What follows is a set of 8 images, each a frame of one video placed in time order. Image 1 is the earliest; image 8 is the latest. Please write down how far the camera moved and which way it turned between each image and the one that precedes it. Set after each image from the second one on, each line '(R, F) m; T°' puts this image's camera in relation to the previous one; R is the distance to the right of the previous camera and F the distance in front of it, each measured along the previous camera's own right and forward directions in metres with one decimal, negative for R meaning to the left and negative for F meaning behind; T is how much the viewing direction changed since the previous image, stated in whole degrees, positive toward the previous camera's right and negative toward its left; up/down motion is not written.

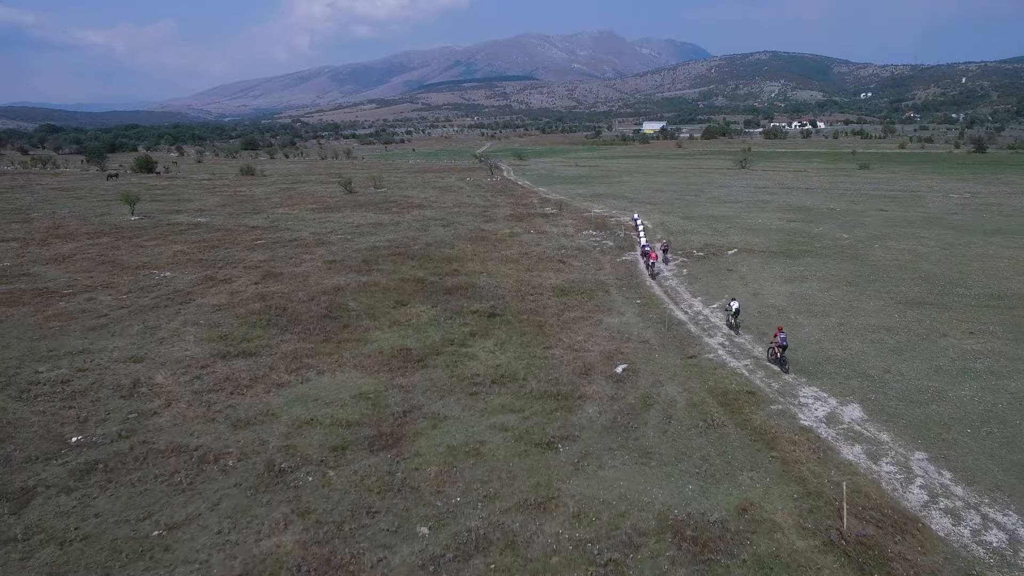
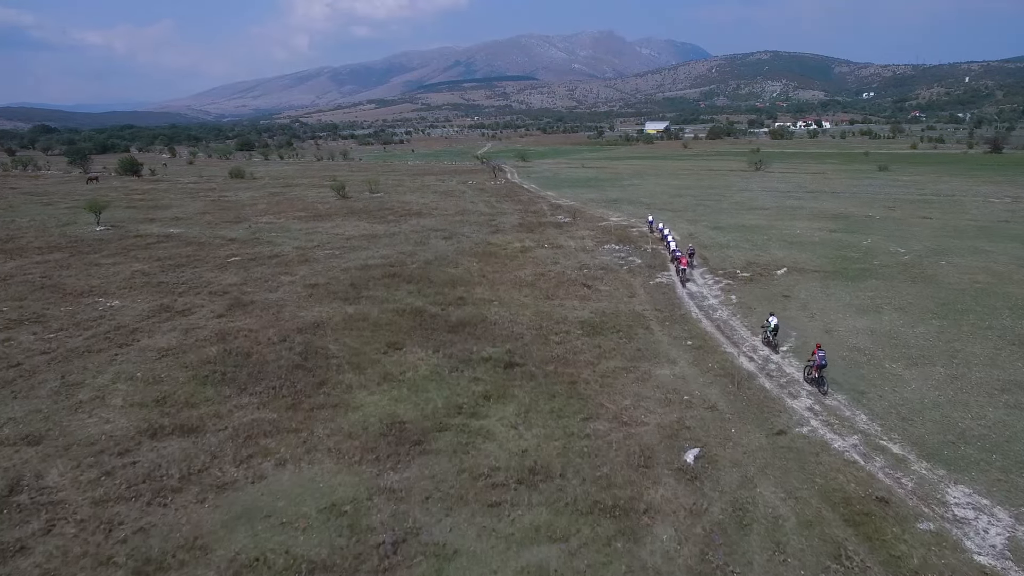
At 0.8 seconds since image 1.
(-0.6, +4.7) m; 0°
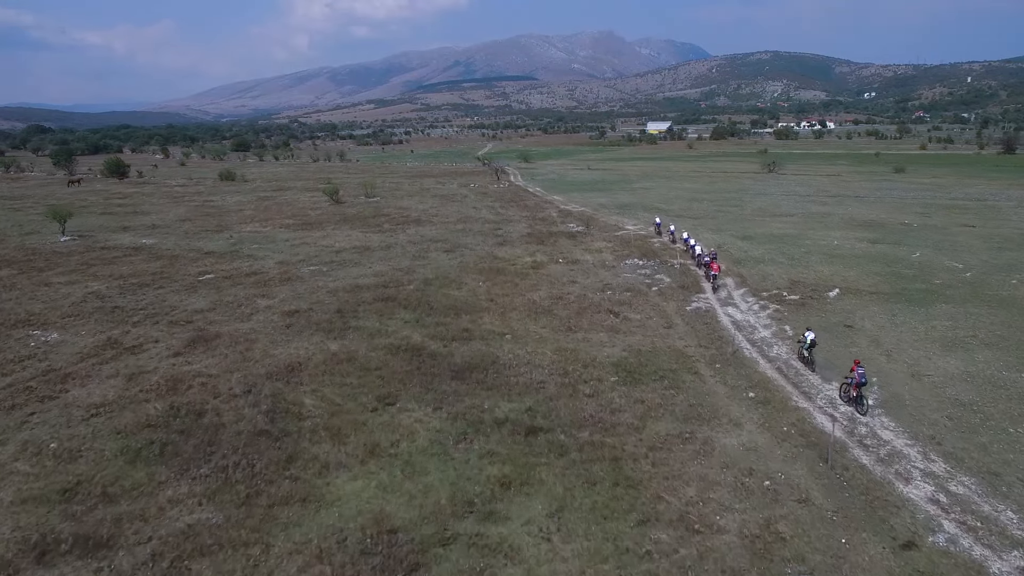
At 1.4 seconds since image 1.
(-0.5, +3.8) m; 0°
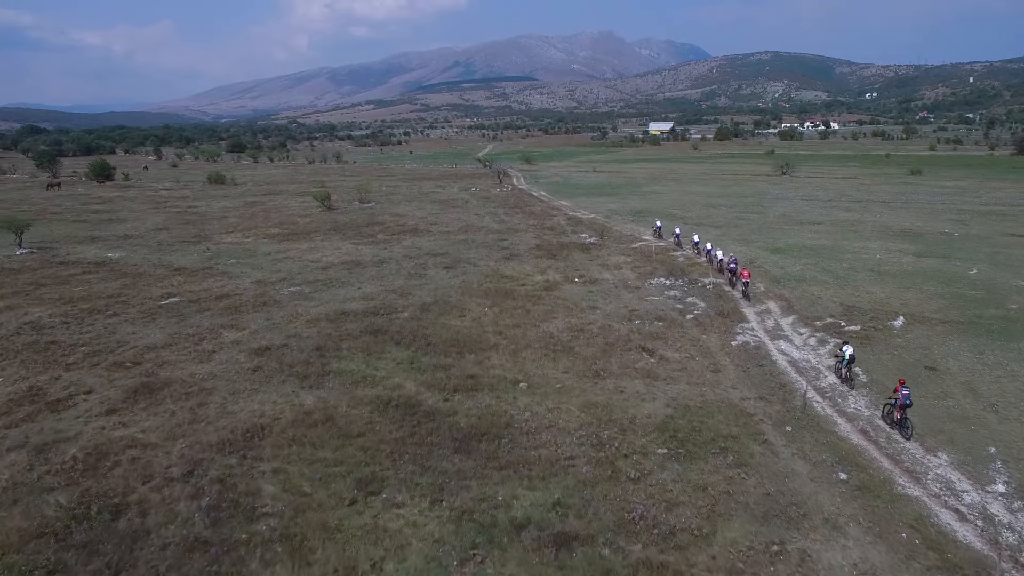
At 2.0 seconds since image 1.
(-0.4, +3.6) m; 0°
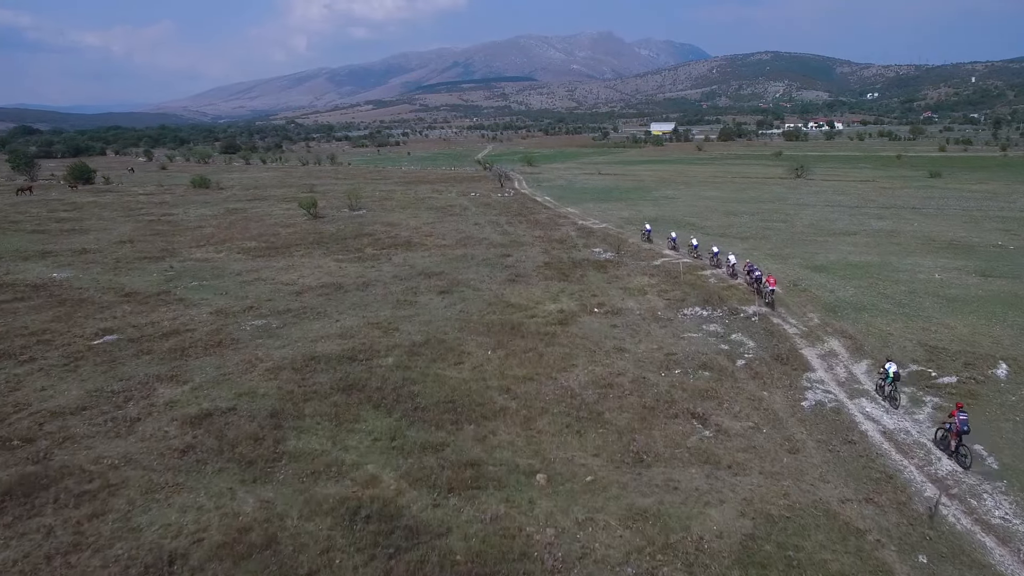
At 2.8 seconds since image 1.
(-0.3, +4.2) m; 0°
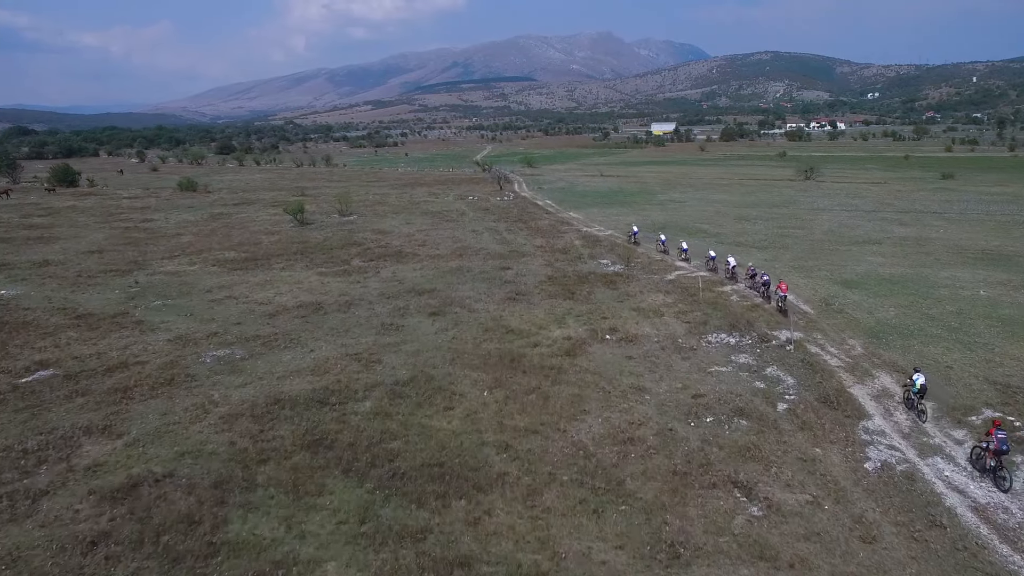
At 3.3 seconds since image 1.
(0.0, +2.8) m; 0°
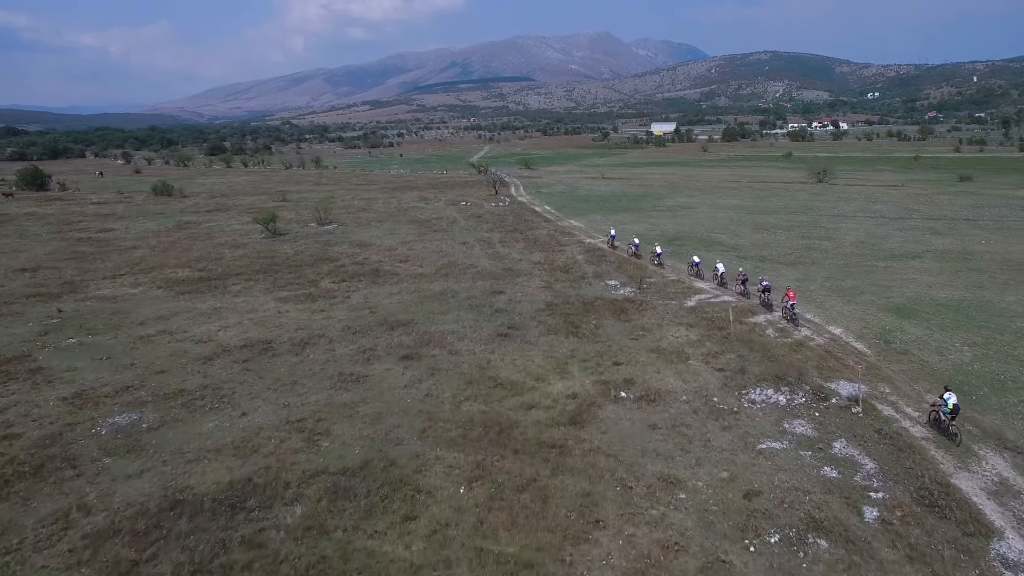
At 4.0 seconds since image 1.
(+0.2, +4.3) m; 0°
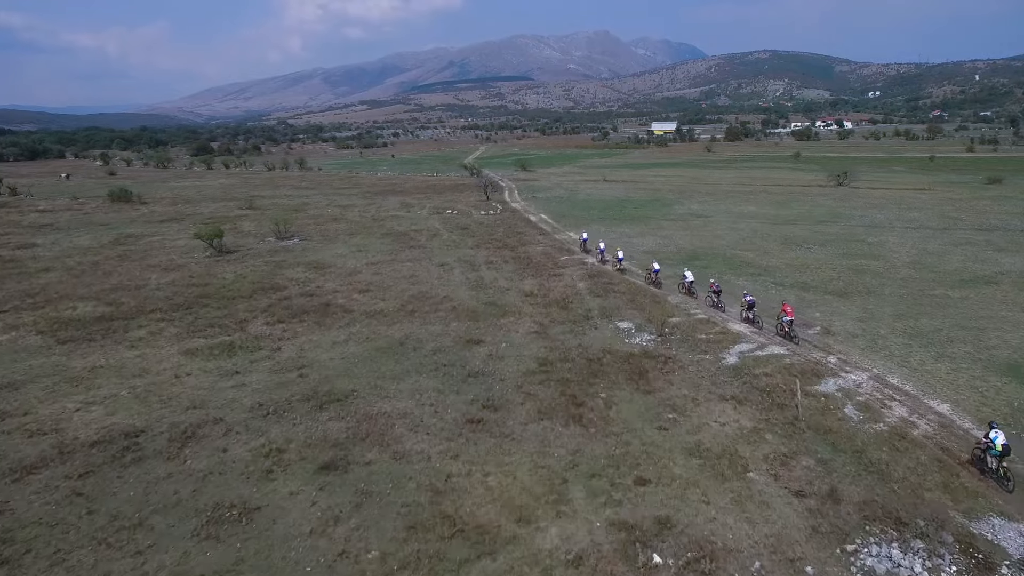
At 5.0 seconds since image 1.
(+0.5, +6.1) m; 0°
